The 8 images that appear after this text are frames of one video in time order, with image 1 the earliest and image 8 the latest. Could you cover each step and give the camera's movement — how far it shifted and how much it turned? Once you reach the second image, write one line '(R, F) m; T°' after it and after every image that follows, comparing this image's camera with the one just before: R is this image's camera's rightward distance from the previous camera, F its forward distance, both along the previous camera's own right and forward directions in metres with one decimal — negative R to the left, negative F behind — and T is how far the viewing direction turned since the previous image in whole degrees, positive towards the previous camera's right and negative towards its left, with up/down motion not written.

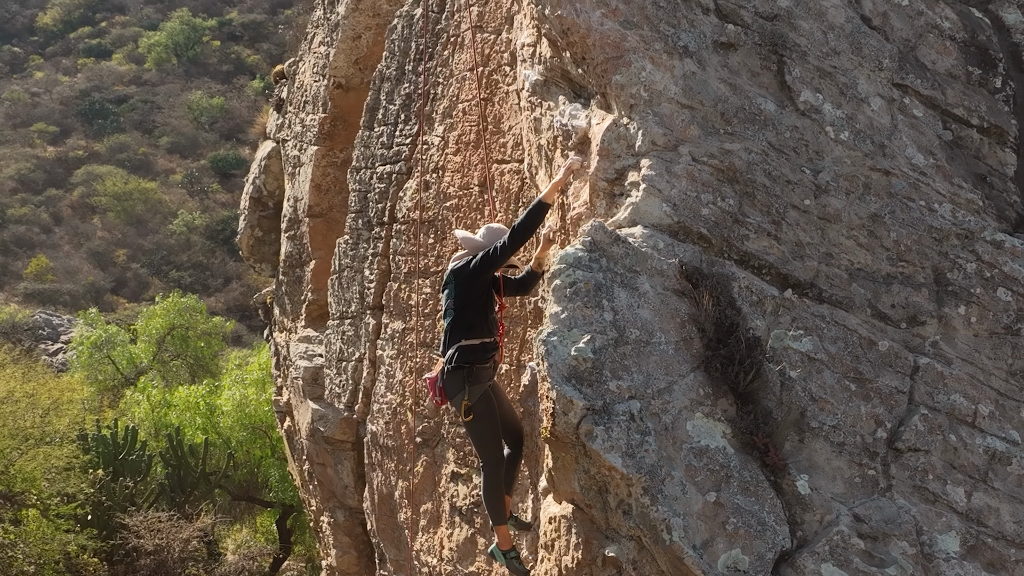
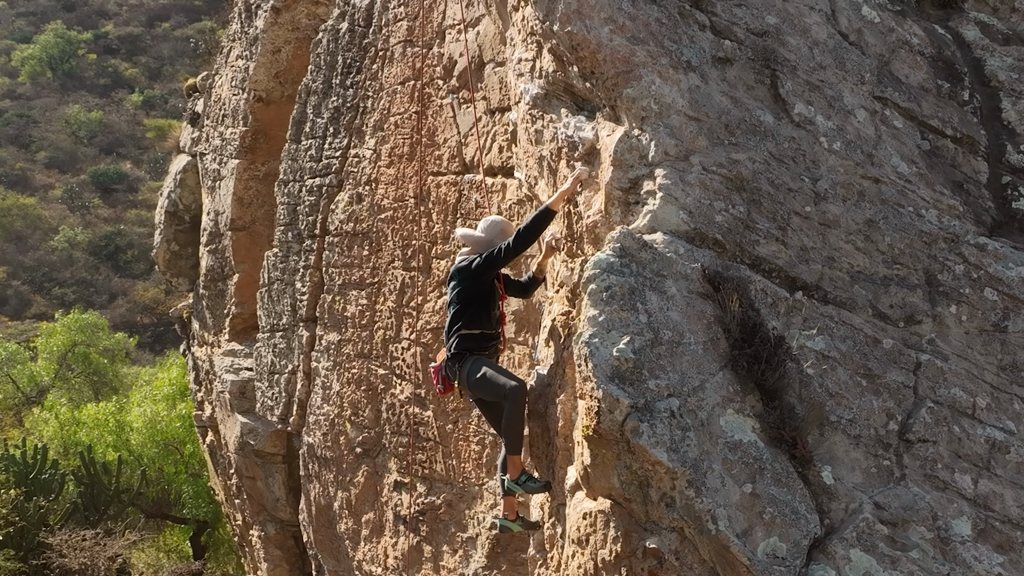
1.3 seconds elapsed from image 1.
(-0.3, -0.1) m; +4°
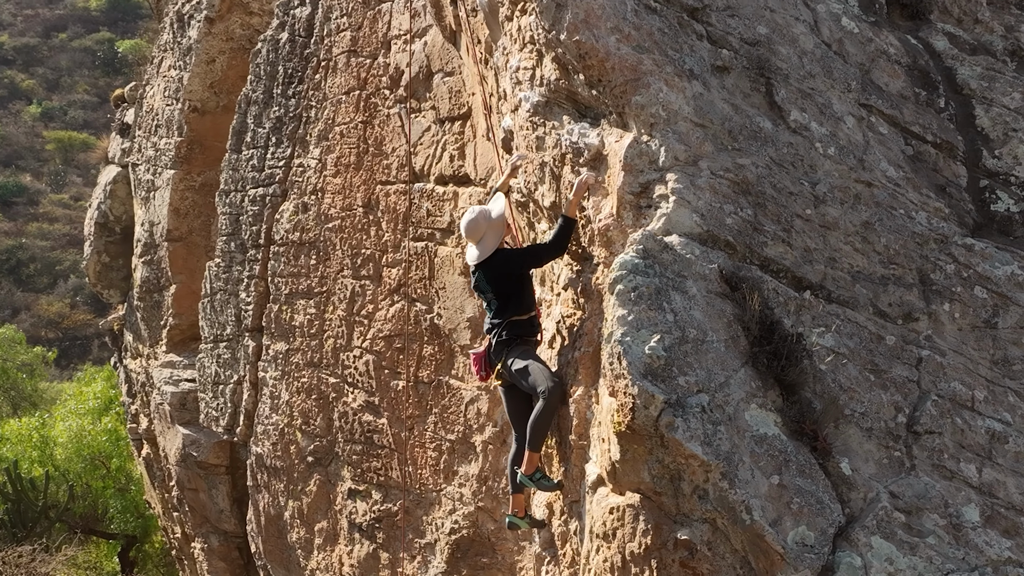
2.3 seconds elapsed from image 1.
(-0.3, -0.1) m; +3°
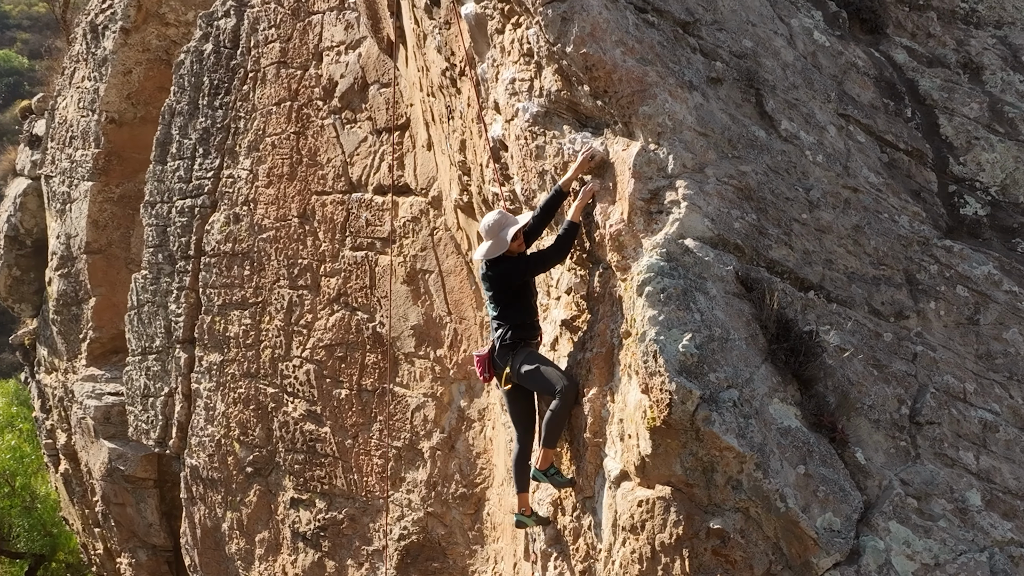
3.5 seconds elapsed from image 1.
(-0.4, -0.1) m; +4°
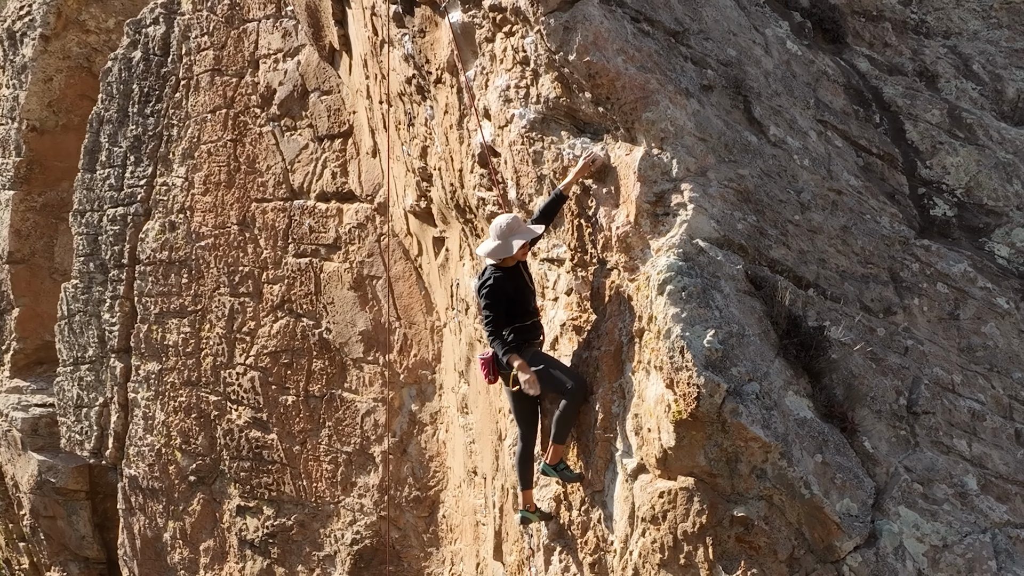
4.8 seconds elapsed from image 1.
(-0.3, -0.1) m; +4°
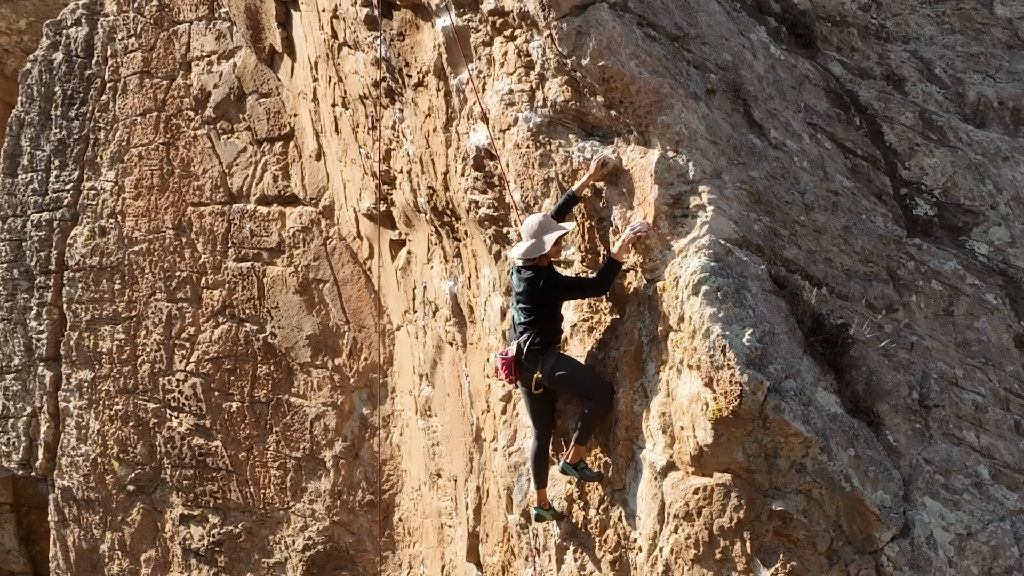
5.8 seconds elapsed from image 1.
(-0.4, 0.0) m; +4°
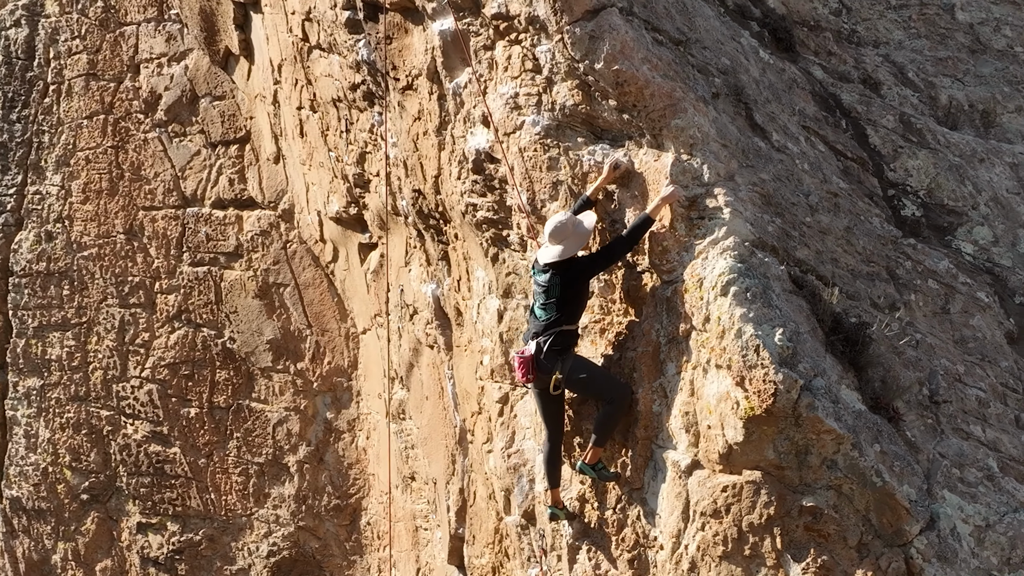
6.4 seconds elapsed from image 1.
(-0.3, 0.0) m; +3°
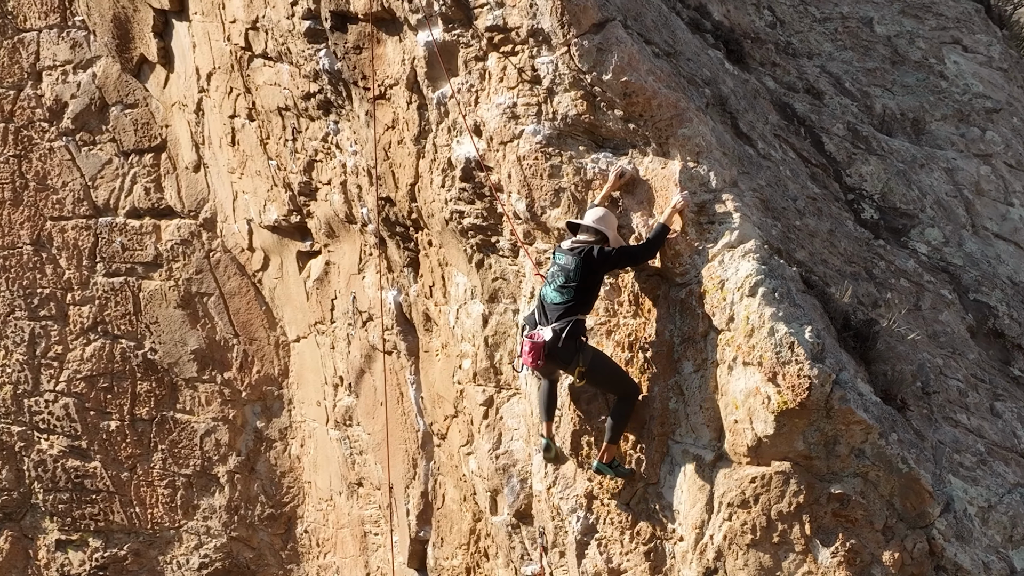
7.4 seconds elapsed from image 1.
(-0.5, -0.1) m; +6°
